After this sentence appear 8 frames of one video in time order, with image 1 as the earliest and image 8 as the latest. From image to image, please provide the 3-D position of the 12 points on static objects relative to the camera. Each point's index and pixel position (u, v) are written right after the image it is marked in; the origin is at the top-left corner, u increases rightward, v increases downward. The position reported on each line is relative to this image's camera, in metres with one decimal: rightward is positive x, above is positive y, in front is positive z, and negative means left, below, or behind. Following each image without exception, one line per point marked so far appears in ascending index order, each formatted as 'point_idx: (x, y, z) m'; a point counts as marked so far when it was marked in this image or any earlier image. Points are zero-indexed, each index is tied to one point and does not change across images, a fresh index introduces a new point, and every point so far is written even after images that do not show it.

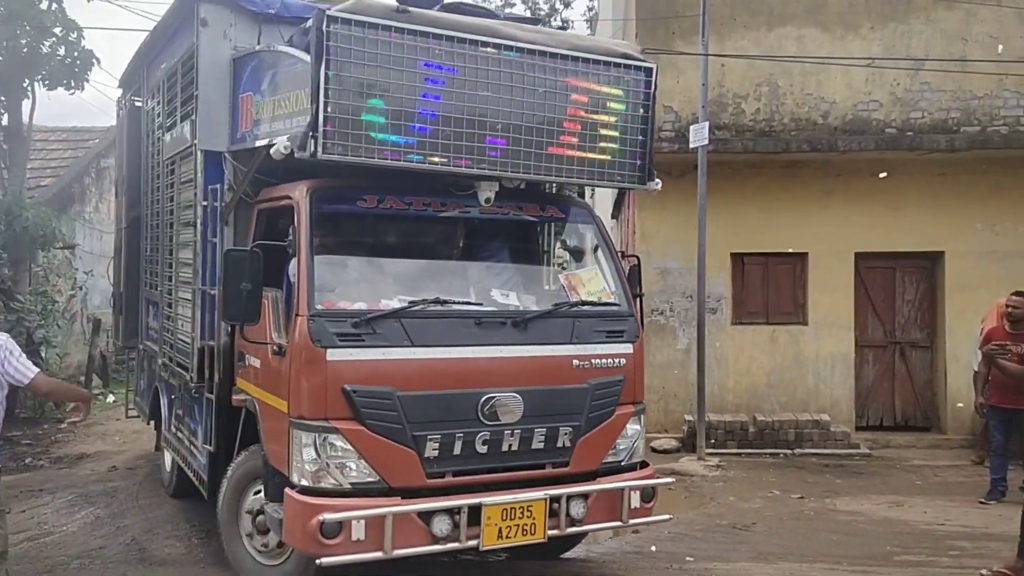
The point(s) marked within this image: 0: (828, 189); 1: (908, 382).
0: (+3.3, +1.0, +10.5) m
1: (+4.2, -1.0, +10.7) m
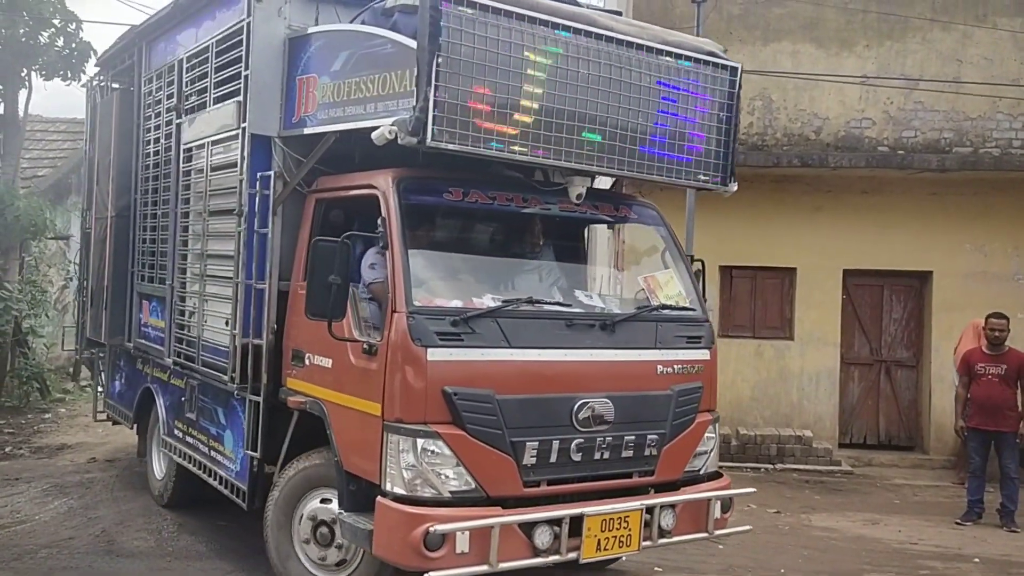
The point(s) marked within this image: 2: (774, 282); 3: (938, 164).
0: (+3.2, +0.9, +10.5) m
1: (+4.0, -1.2, +10.7) m
2: (+2.8, +0.1, +10.7) m
3: (+4.1, +1.2, +9.7) m
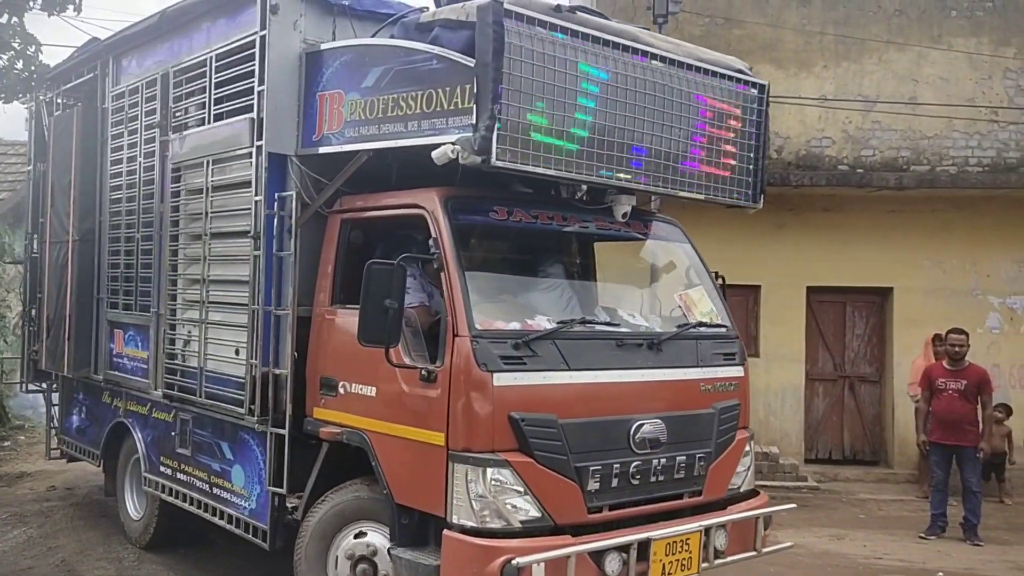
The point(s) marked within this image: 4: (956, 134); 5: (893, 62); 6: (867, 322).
0: (+2.9, +0.7, +10.6) m
1: (+3.7, -1.4, +10.8) m
2: (+2.5, -0.1, +10.7) m
3: (+3.8, +1.1, +9.9) m
4: (+4.5, +1.6, +10.2) m
5: (+4.0, +2.4, +10.5) m
6: (+3.9, -0.4, +10.8) m
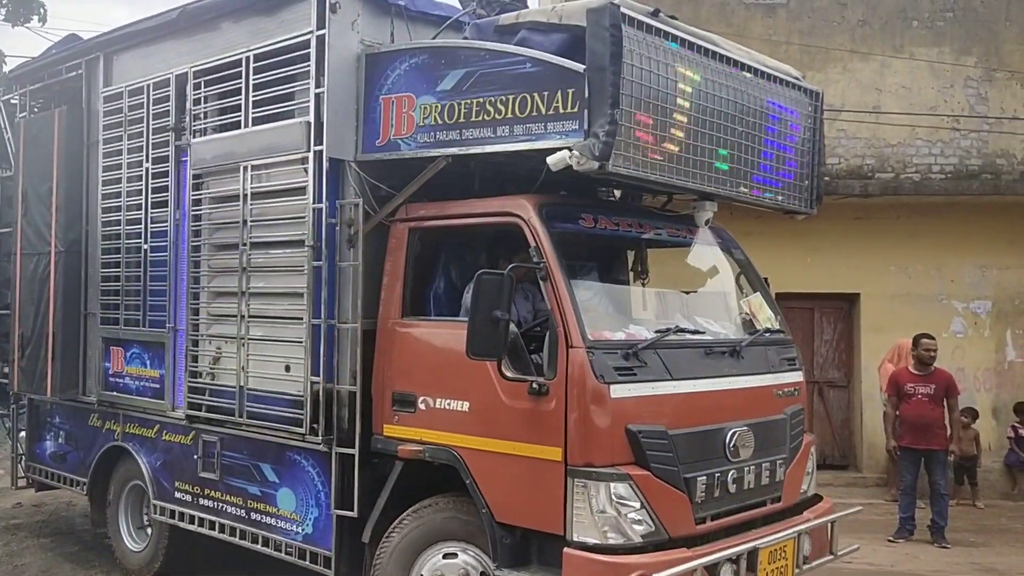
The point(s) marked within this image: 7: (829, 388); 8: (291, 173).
0: (+2.7, +0.6, +10.7) m
1: (+3.6, -1.4, +10.9) m
2: (+2.3, -0.2, +10.8) m
3: (+3.7, +1.0, +10.1) m
4: (+4.4, +1.5, +10.5) m
5: (+3.8, +2.3, +10.7) m
6: (+3.7, -0.4, +11.0) m
7: (+3.6, -1.1, +10.9) m
8: (-1.0, +0.5, +4.6) m
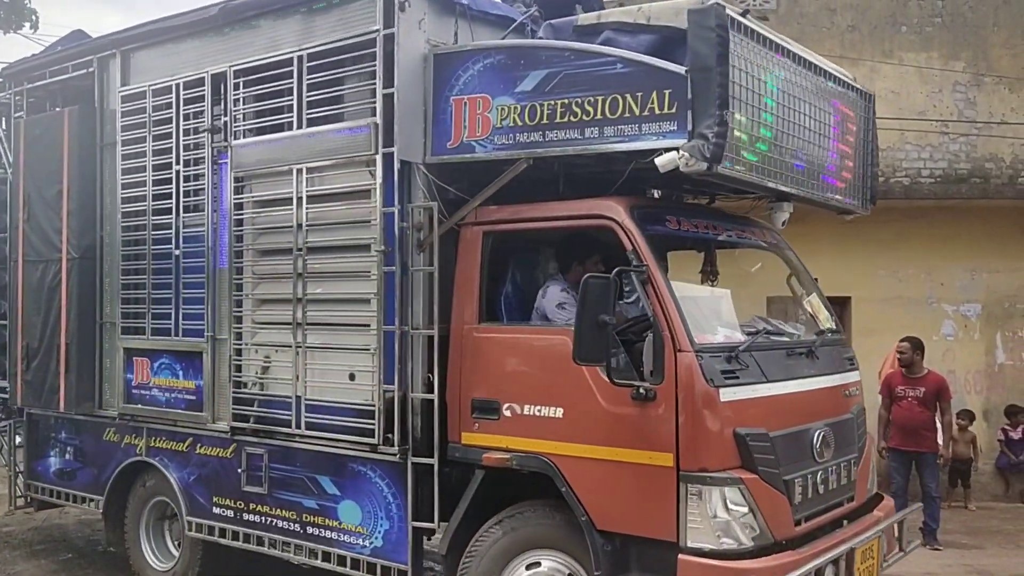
0: (+2.7, +0.6, +10.8) m
1: (+3.6, -1.5, +11.0) m
2: (+2.3, -0.3, +10.8) m
3: (+3.8, +1.0, +10.2) m
4: (+4.4, +1.5, +10.6) m
5: (+3.8, +2.3, +10.8) m
6: (+3.7, -0.5, +11.1) m
7: (+3.7, -1.1, +11.0) m
8: (-0.7, +0.5, +4.5) m
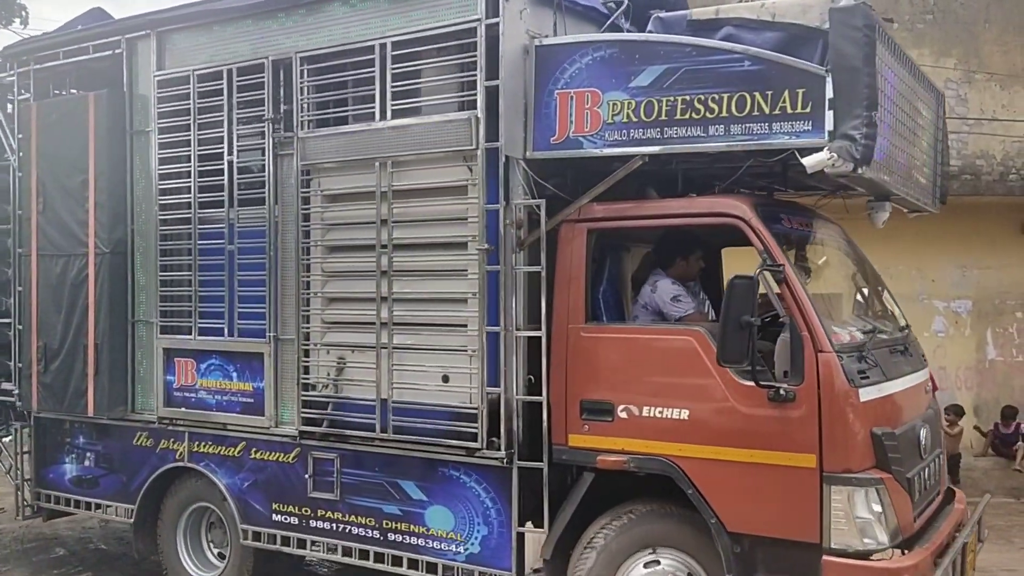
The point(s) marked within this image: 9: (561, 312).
0: (+2.7, +0.6, +10.9) m
1: (+3.5, -1.5, +11.2) m
2: (+2.3, -0.2, +10.9) m
3: (+3.7, +1.0, +10.4) m
4: (+4.3, +1.5, +10.9) m
5: (+3.7, +2.3, +11.0) m
6: (+3.6, -0.5, +11.3) m
7: (+3.5, -1.1, +11.2) m
8: (-0.3, +0.5, +4.3) m
9: (+0.2, -0.1, +4.2) m
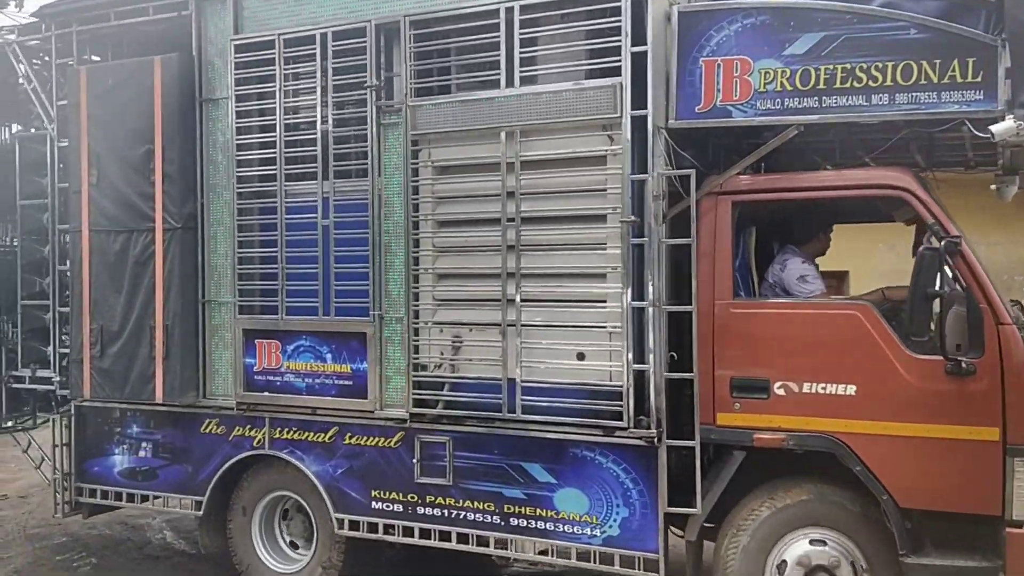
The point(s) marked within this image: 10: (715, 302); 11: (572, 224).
0: (+2.6, +0.8, +11.0) m
1: (+3.5, -1.3, +11.4) m
2: (+2.2, -0.1, +10.9) m
3: (+3.7, +1.2, +10.5) m
4: (+4.3, +1.7, +11.1) m
5: (+3.7, +2.5, +11.2) m
6: (+3.5, -0.3, +11.4) m
7: (+3.5, -0.9, +11.4) m
8: (+0.3, +0.6, +4.2) m
9: (+0.8, 0.0, +4.1) m
10: (+0.8, -0.1, +4.0) m
11: (+0.2, +0.3, +4.2) m
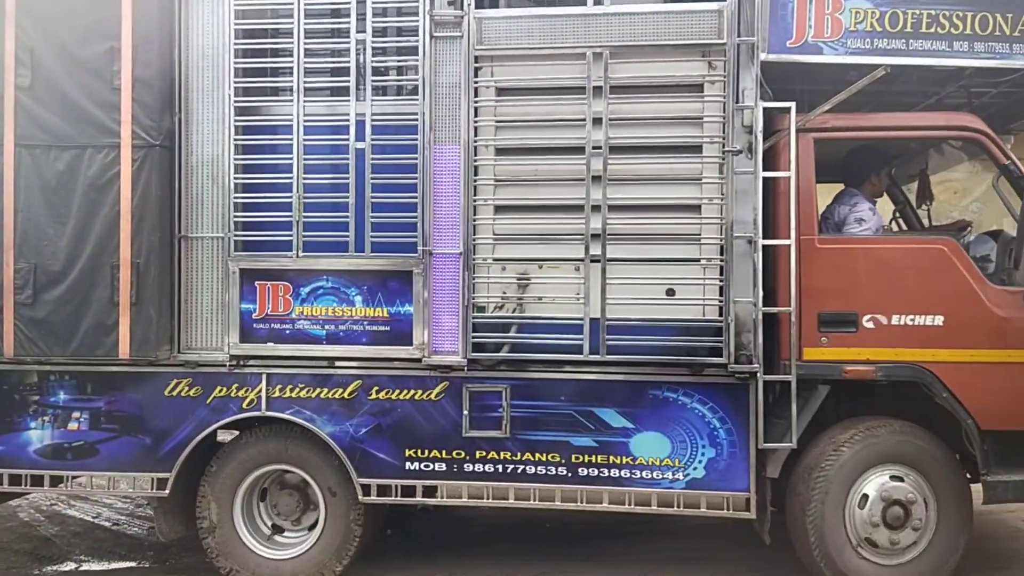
0: (+0.6, +1.0, +11.2) m
1: (+1.3, -1.0, +11.8) m
2: (+0.3, +0.2, +11.0) m
3: (+1.8, +1.4, +11.1) m
4: (+2.2, +1.9, +11.8) m
5: (+1.6, +2.7, +11.8) m
6: (+1.3, 0.0, +11.9) m
7: (+1.3, -0.7, +11.8) m
8: (+0.6, +0.9, +4.0) m
9: (+1.2, +0.3, +4.0) m
10: (+1.2, +0.2, +4.0) m
11: (+0.6, +0.5, +4.0) m
